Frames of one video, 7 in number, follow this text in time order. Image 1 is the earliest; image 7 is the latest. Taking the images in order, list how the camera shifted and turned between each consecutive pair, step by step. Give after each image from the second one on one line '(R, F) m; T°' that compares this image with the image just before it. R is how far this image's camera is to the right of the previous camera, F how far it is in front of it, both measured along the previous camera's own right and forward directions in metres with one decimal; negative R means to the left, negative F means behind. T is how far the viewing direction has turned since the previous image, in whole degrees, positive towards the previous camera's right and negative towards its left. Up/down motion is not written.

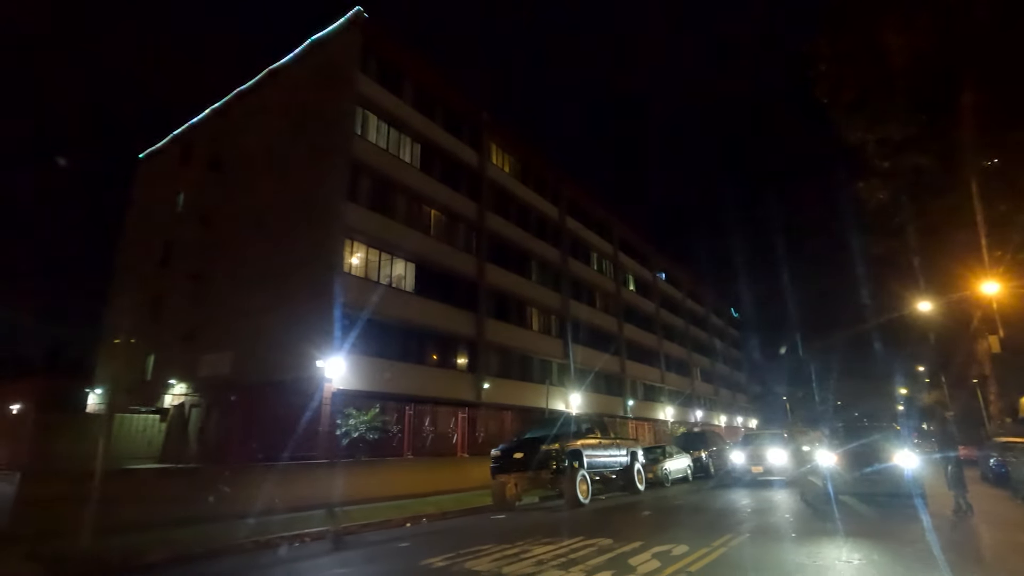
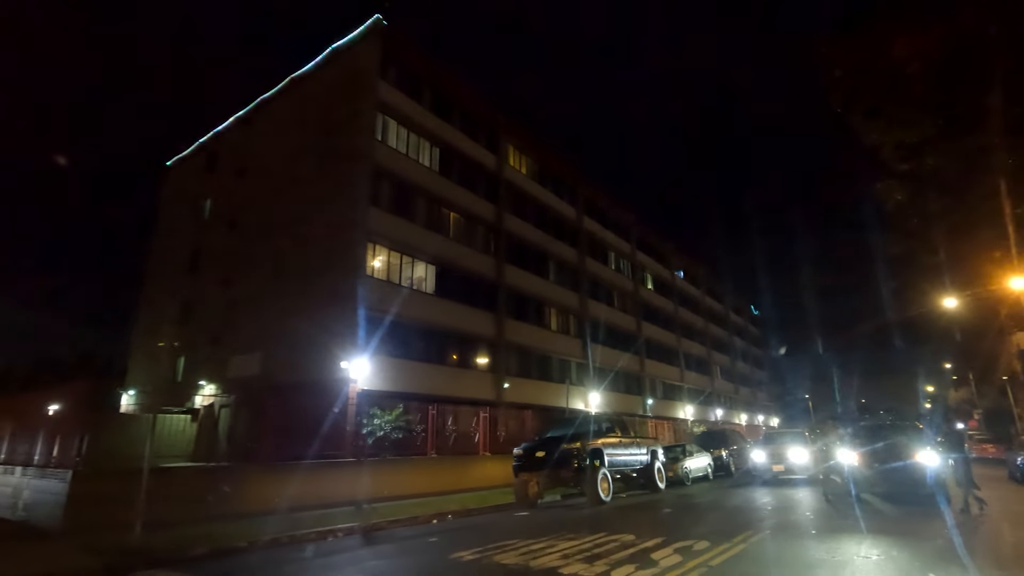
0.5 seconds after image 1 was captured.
(-0.1, -0.3) m; -2°
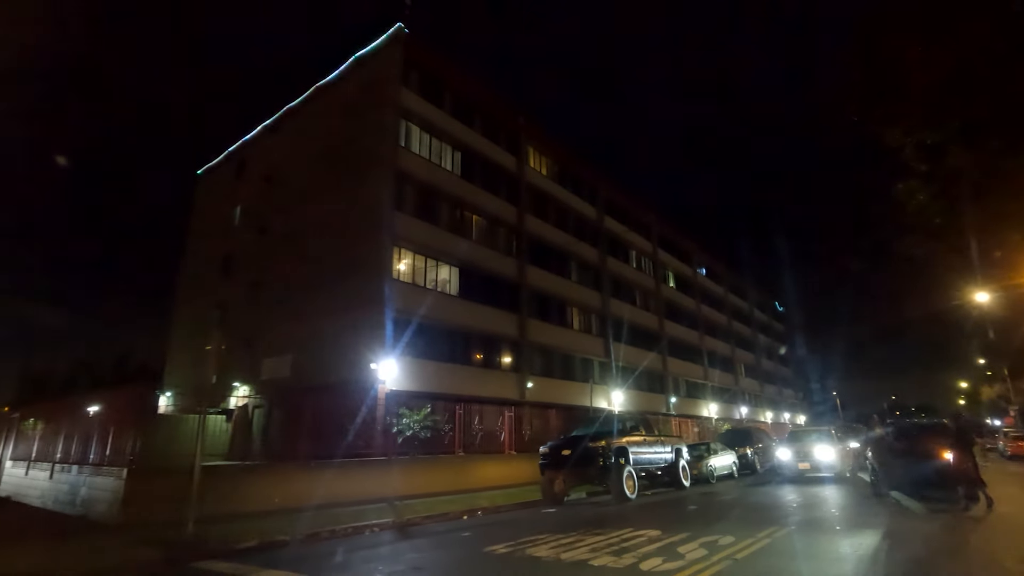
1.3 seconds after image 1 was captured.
(-0.1, -0.4) m; -2°
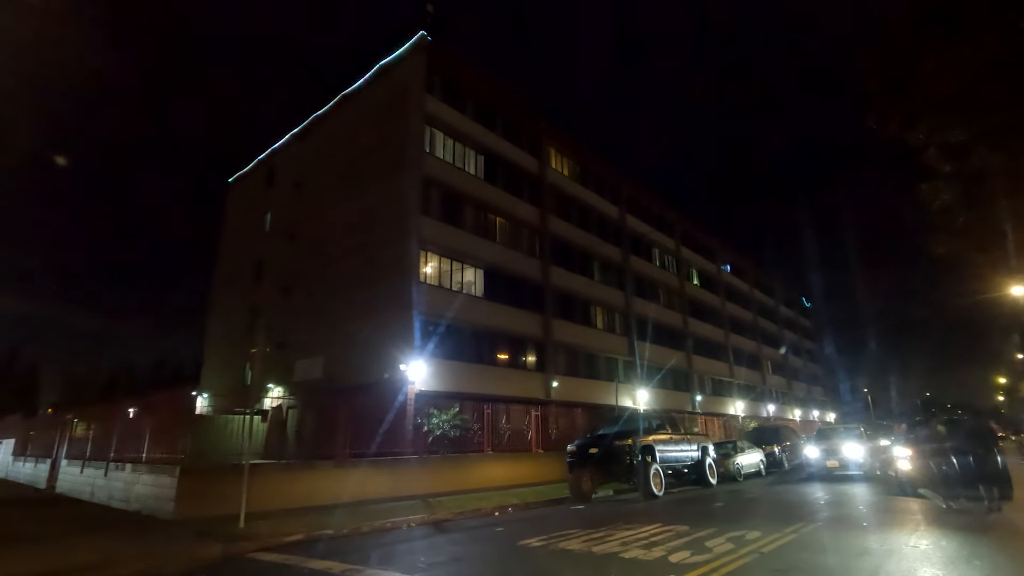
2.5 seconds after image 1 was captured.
(-0.1, -0.4) m; -2°
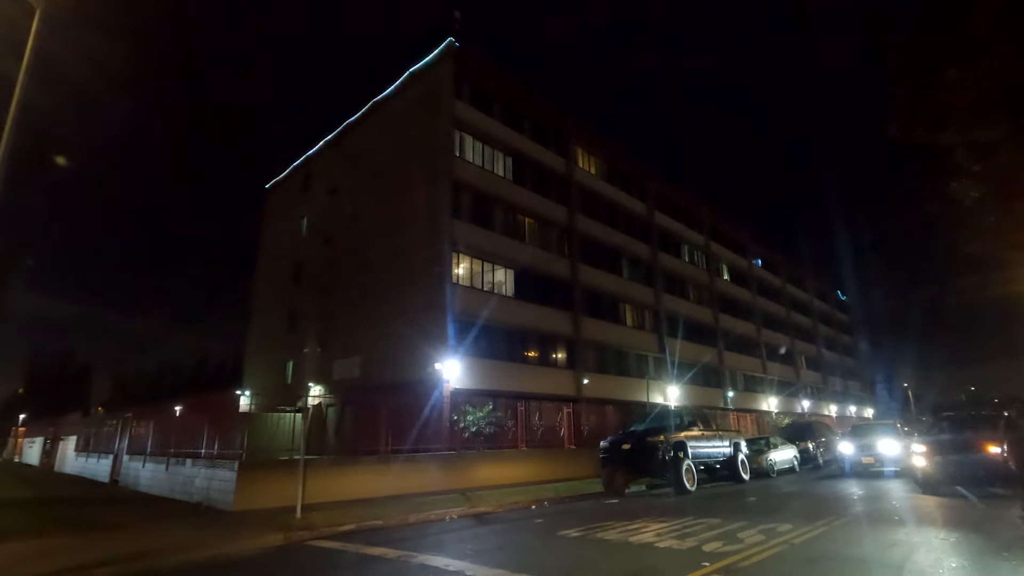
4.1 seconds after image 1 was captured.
(-0.1, -0.5) m; -3°
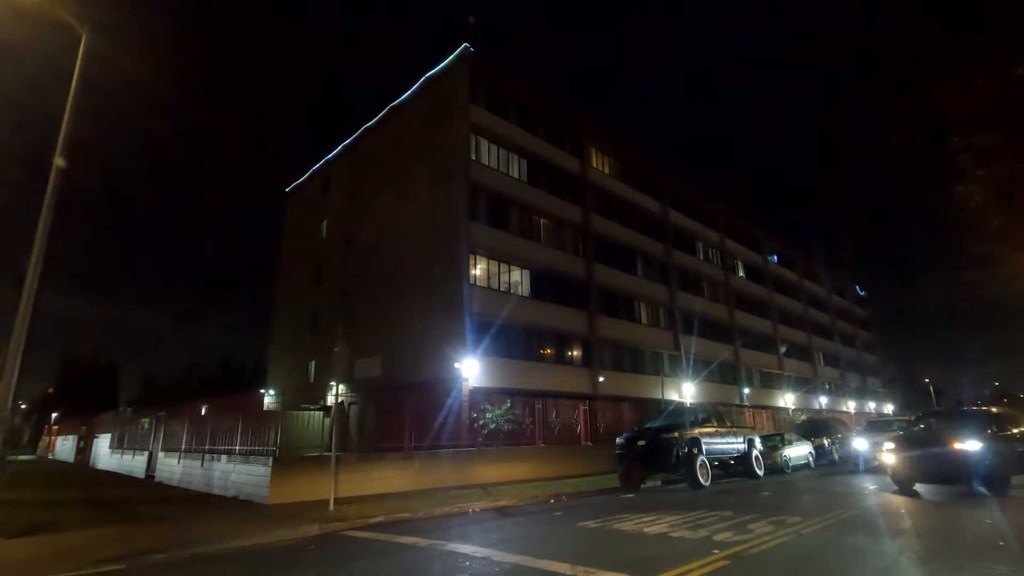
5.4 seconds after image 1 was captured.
(-0.1, -0.5) m; -1°
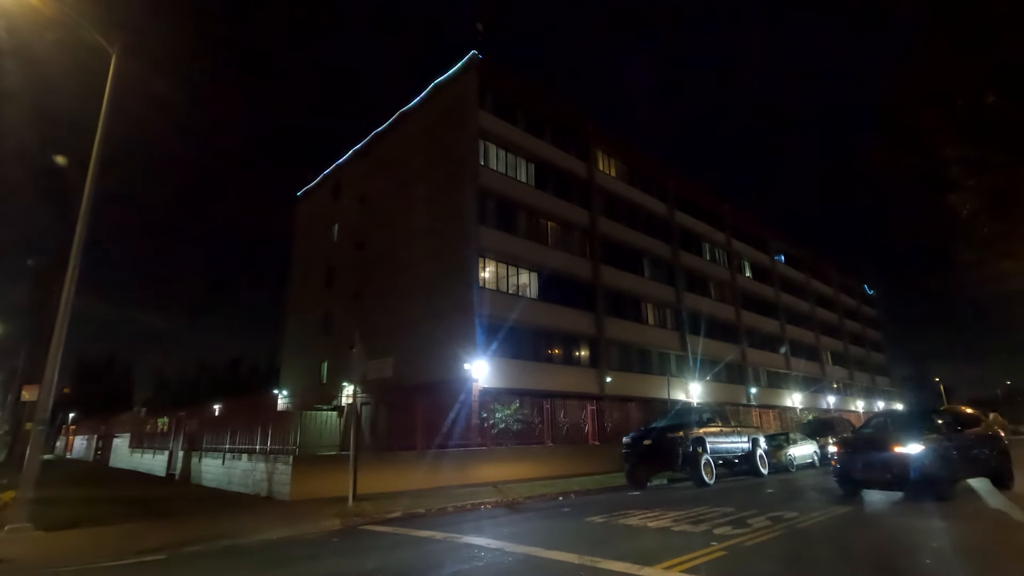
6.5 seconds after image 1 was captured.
(-0.1, -0.5) m; -1°
